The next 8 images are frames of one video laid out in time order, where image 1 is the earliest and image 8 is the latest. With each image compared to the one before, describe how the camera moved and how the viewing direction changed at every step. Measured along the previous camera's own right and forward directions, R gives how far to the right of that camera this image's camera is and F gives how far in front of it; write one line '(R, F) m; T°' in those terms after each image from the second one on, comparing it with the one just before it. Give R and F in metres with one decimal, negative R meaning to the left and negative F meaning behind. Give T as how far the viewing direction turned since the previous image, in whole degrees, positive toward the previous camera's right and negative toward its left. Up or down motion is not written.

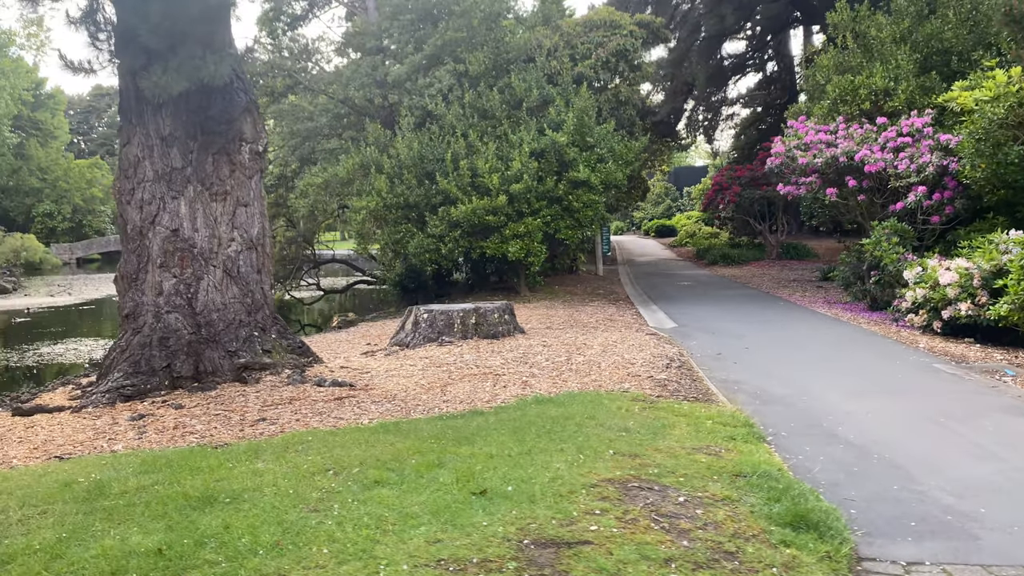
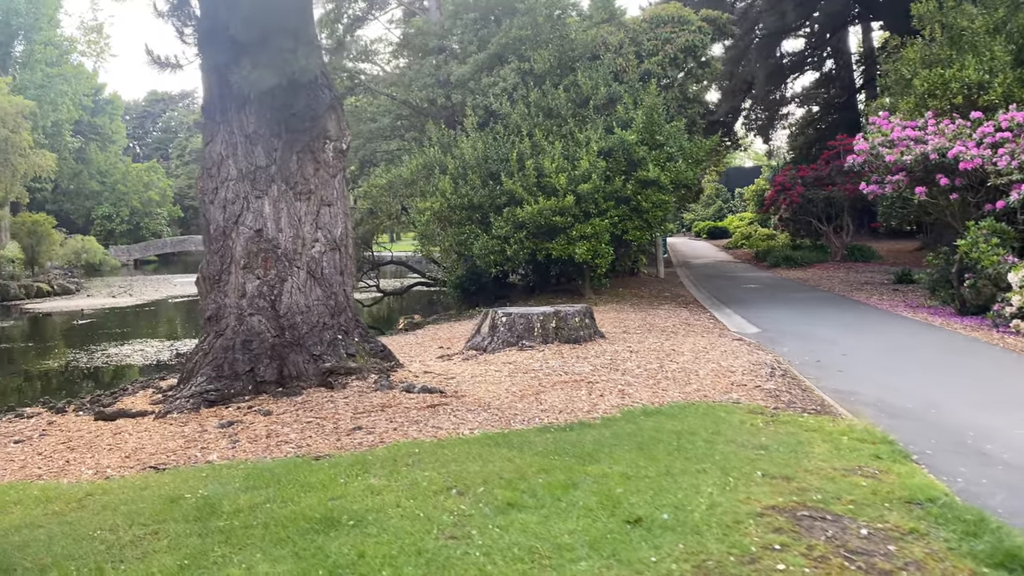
(-0.4, +0.3) m; -3°
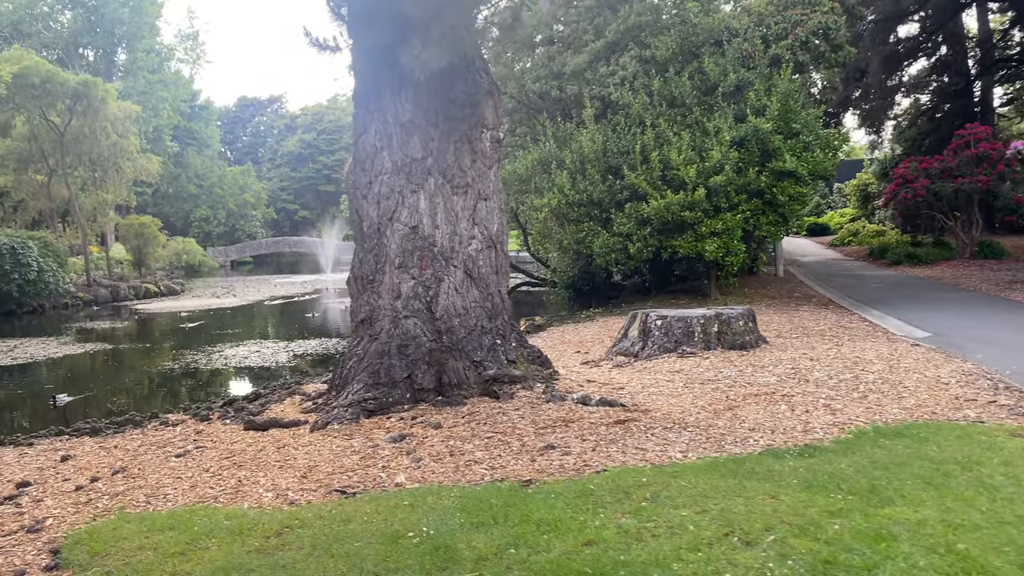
(-0.8, +0.6) m; -5°
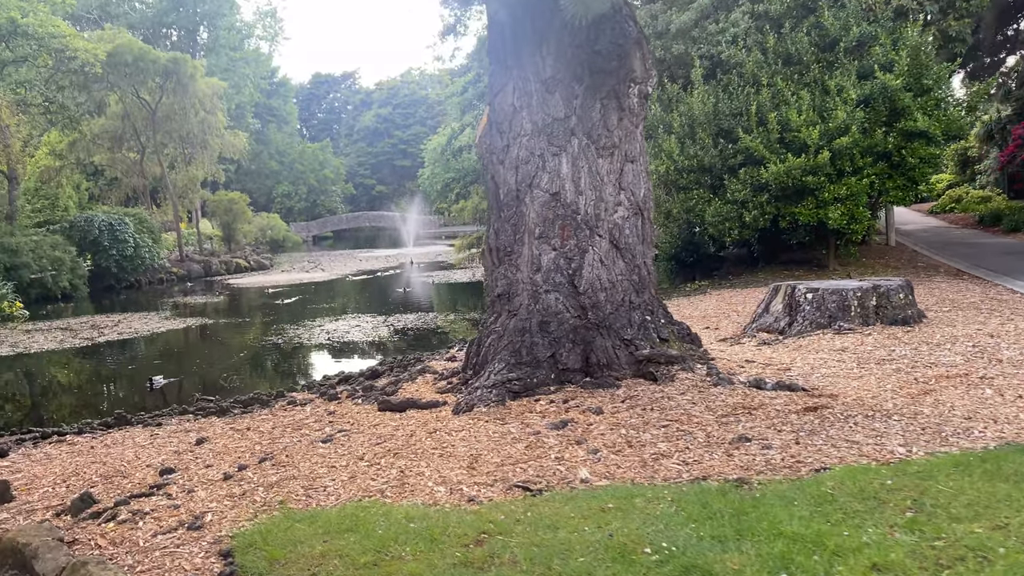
(-0.6, +0.5) m; -5°
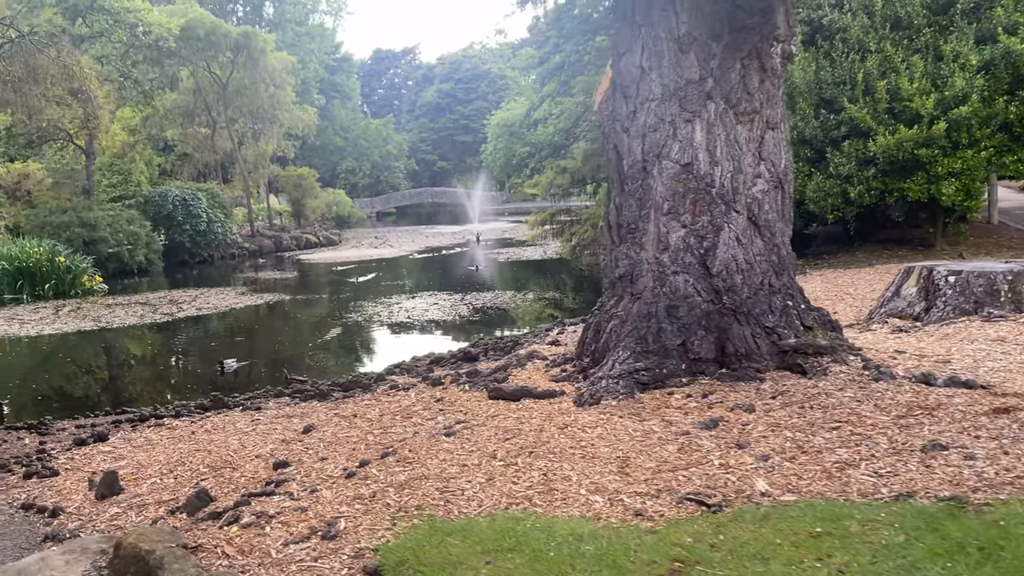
(-0.4, +0.5) m; -4°
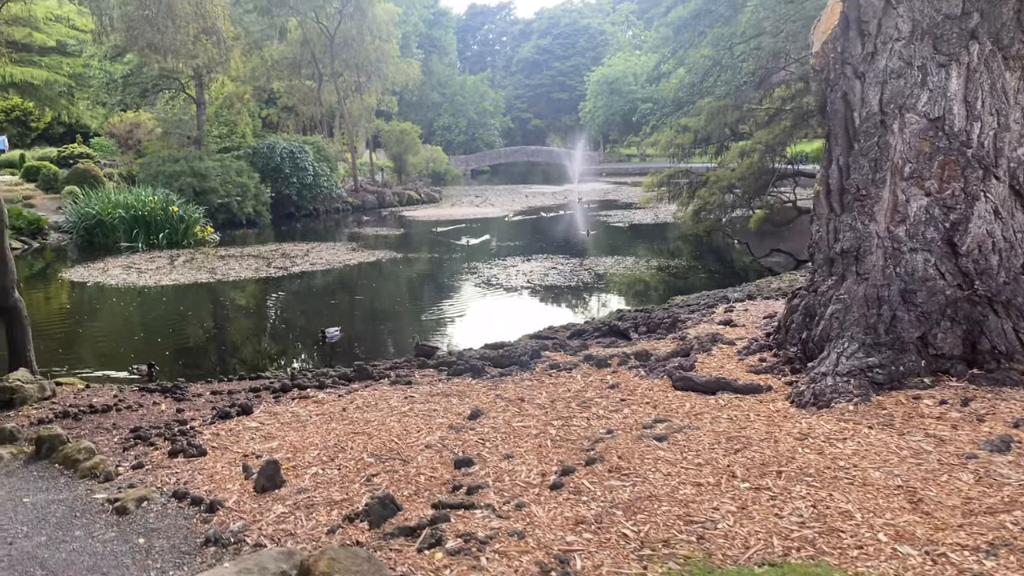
(-0.6, +0.7) m; -6°
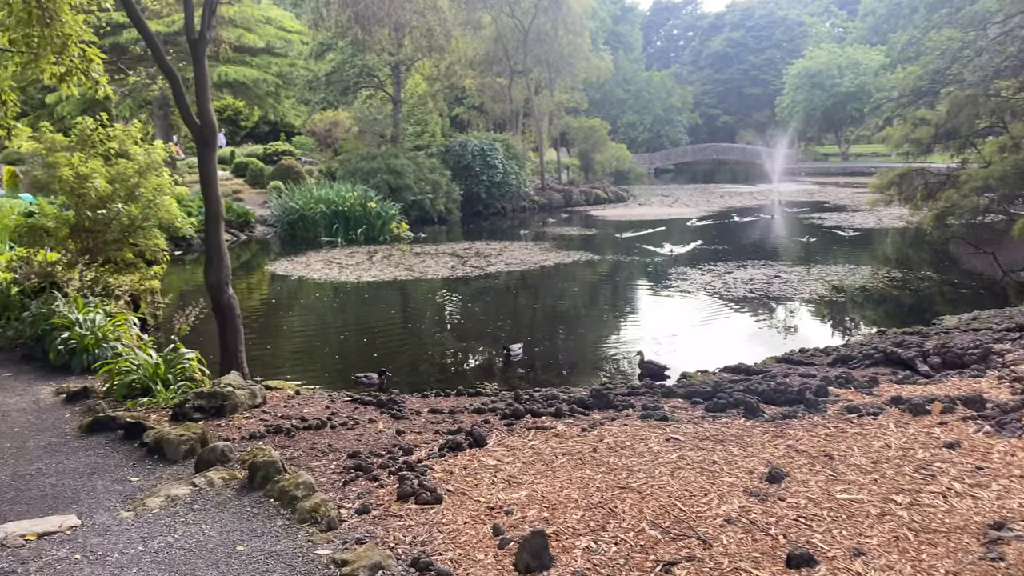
(-0.6, +0.9) m; -11°
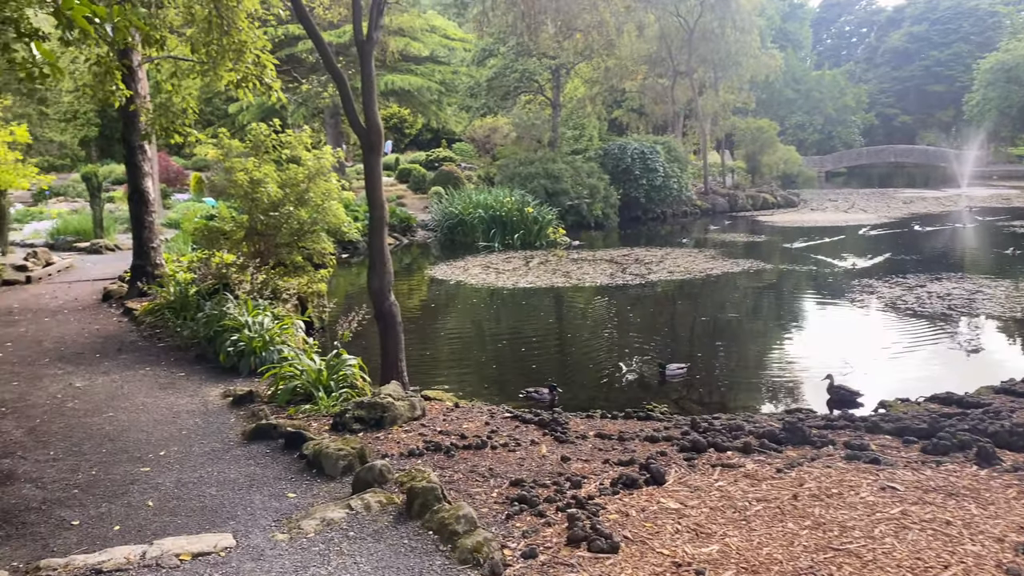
(-0.1, +0.4) m; -10°
